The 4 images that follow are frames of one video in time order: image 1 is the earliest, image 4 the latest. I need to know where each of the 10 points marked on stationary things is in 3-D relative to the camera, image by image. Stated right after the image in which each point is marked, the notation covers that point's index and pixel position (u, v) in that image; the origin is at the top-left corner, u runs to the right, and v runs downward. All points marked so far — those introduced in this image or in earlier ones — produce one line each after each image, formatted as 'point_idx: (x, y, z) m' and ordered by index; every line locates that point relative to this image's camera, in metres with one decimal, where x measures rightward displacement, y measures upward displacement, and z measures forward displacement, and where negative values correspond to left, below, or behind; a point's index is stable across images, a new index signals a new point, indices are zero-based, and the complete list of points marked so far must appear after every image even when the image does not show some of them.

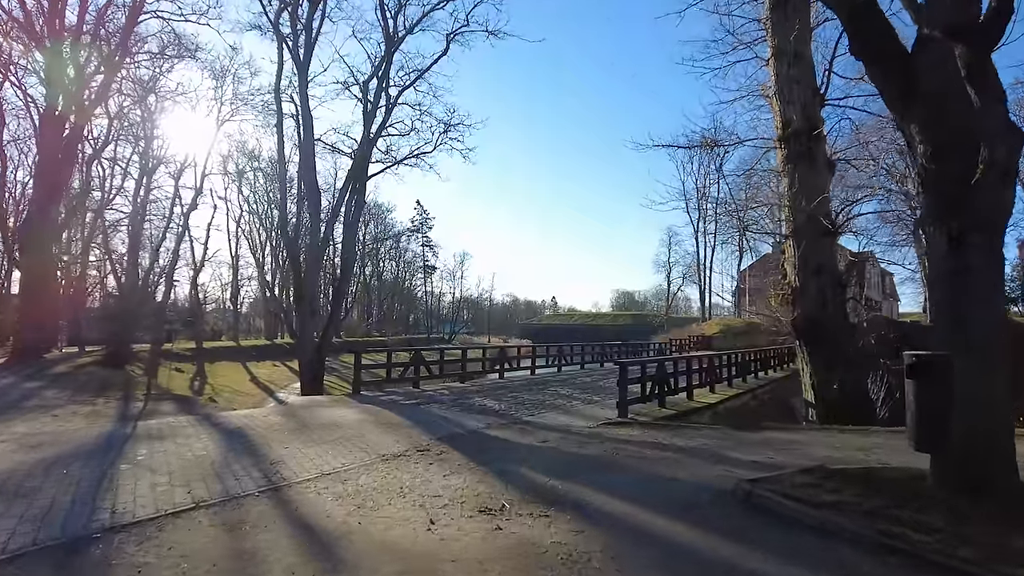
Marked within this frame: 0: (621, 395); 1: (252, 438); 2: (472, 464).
0: (+1.6, -1.6, +10.3) m
1: (-2.8, -1.6, +7.3) m
2: (-0.4, -1.6, +6.2) m
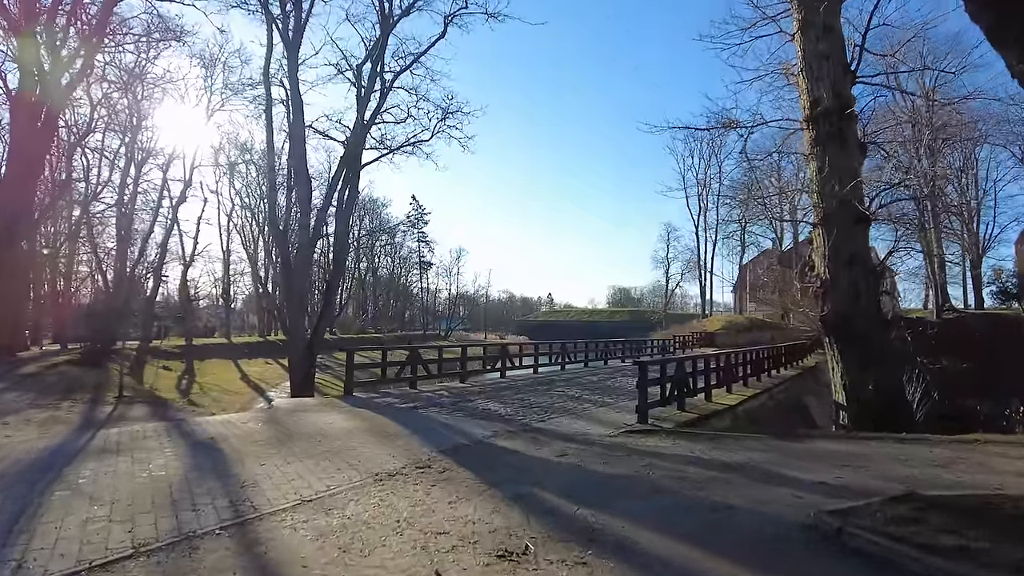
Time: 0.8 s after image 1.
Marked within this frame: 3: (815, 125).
0: (+1.7, -1.5, +9.3) m
1: (-2.6, -1.5, +6.3) m
2: (-0.2, -1.5, +5.2) m
3: (+5.1, +2.8, +11.6) m
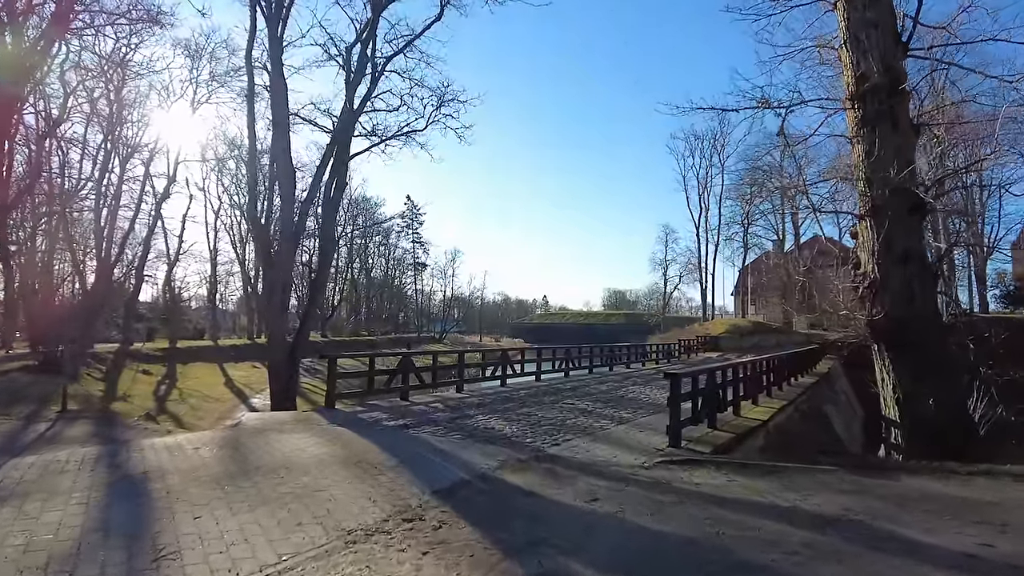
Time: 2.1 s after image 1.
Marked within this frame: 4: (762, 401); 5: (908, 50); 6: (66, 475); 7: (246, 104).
0: (+1.8, -1.5, +7.9) m
1: (-2.5, -1.5, +4.8) m
2: (-0.1, -1.5, +3.8) m
3: (+5.2, +2.8, +10.2) m
4: (+5.0, -2.3, +13.6) m
5: (+6.0, +3.6, +10.3) m
6: (-3.5, -1.5, +5.3) m
7: (-7.2, +5.0, +18.4) m
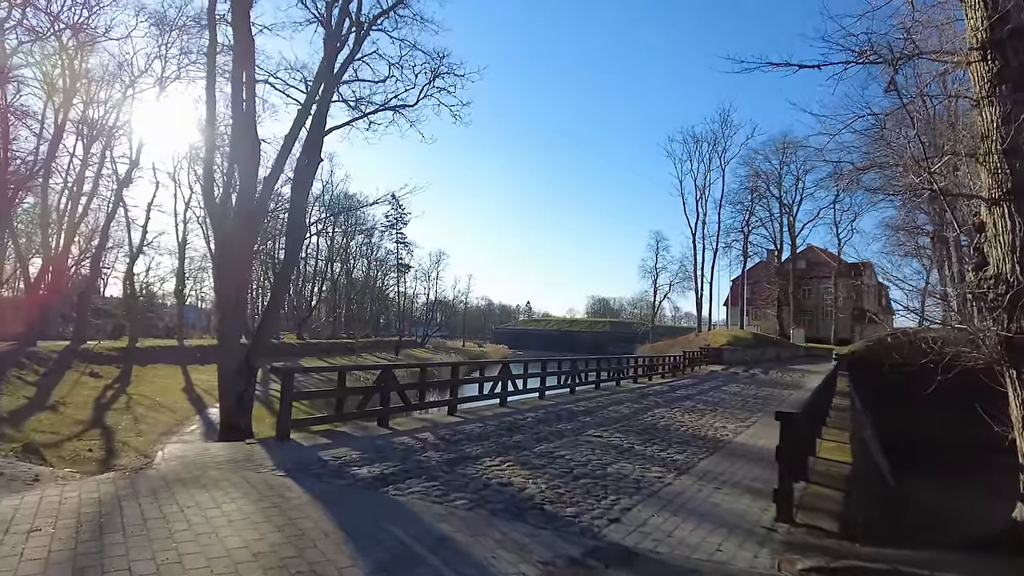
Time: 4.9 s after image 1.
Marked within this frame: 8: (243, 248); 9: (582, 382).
0: (+2.1, -1.5, +5.3) m
1: (-2.2, -1.3, +2.1) m
2: (+0.3, -1.4, +1.2) m
3: (+5.5, +2.7, +7.7) m
4: (+5.1, -2.4, +11.0) m
5: (+6.3, +3.5, +7.9) m
6: (-3.2, -1.3, +2.6) m
7: (-7.1, +5.2, +15.7) m
8: (-5.3, +0.8, +13.4) m
9: (+1.8, -2.5, +17.8) m
